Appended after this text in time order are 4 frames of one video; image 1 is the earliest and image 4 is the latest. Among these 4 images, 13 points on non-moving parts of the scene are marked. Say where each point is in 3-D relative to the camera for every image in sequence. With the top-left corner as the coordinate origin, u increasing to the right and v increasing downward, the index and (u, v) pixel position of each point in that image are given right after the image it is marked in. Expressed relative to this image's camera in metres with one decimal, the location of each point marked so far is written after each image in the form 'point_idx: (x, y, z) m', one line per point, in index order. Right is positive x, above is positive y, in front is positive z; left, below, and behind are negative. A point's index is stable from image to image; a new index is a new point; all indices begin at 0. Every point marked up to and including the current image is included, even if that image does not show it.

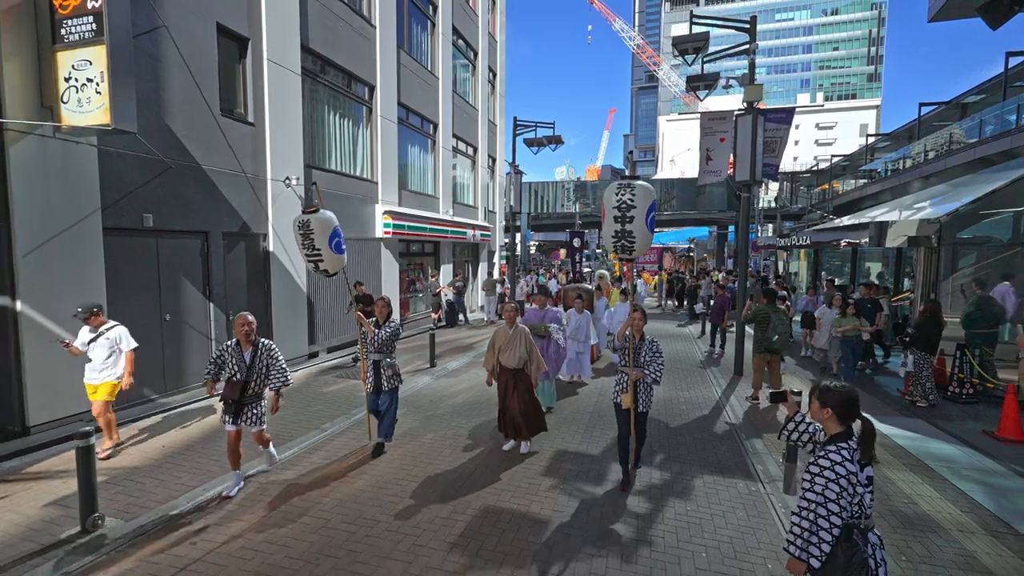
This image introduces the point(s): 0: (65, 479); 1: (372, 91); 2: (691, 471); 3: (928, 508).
0: (-4.3, -1.8, +5.1) m
1: (-3.6, +5.1, +13.6) m
2: (+1.9, -1.9, +5.6) m
3: (+3.8, -2.0, +4.8) m
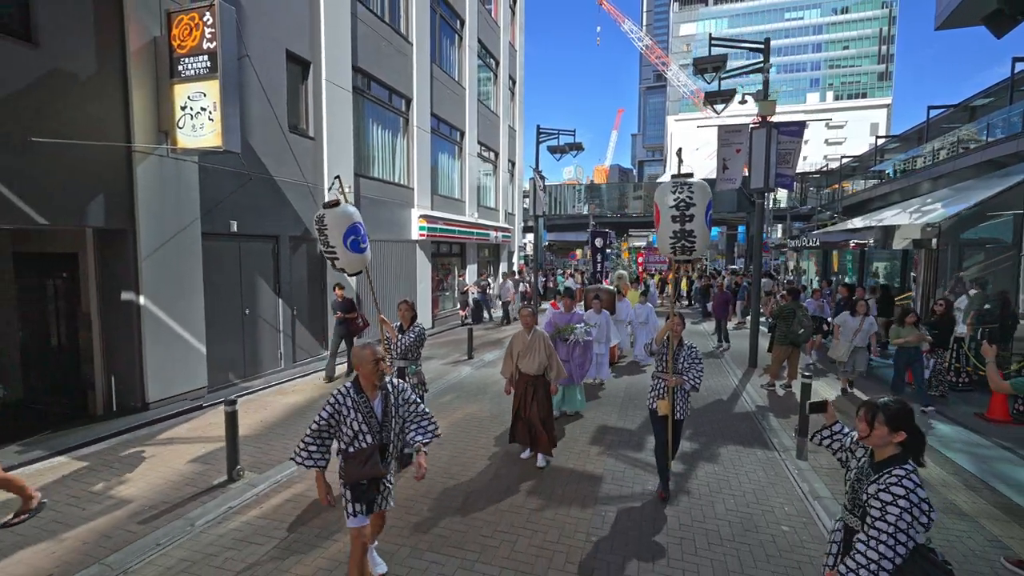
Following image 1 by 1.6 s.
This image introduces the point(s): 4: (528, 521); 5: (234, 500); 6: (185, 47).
0: (-3.7, -1.8, +6.1) m
1: (-2.9, +5.1, +14.6) m
2: (+2.5, -1.9, +6.6) m
3: (+4.4, -2.0, +5.7) m
4: (+0.1, -2.1, +4.6) m
5: (-2.5, -1.9, +4.7) m
6: (-4.2, +3.1, +6.8) m
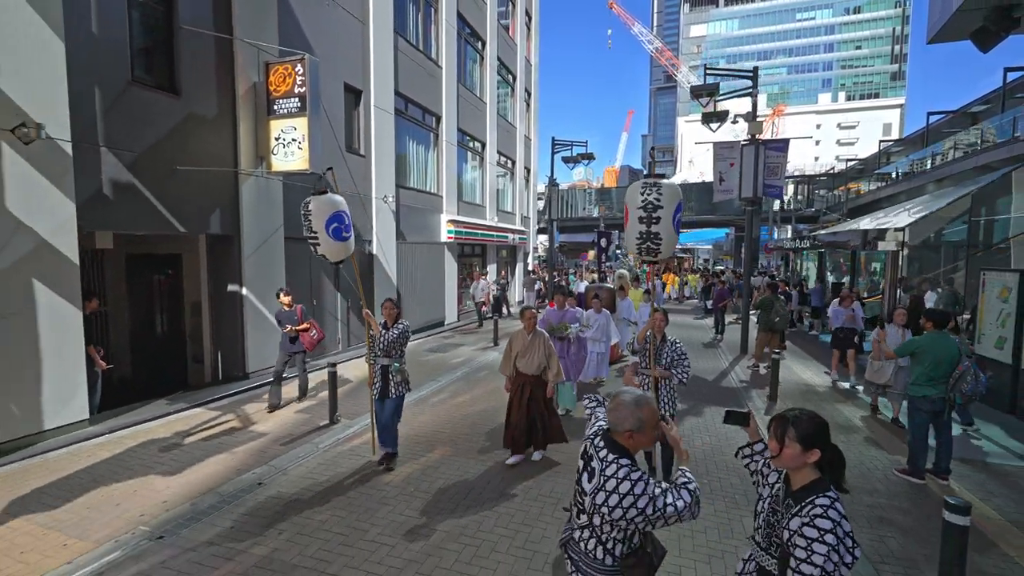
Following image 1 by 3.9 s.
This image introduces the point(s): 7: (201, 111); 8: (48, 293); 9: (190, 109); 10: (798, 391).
0: (-3.3, -1.7, +7.9) m
1: (-2.3, +5.2, +16.4) m
2: (+3.0, -1.8, +8.2) m
3: (+4.8, -1.9, +7.3) m
4: (+0.5, -2.0, +6.3) m
5: (-2.1, -1.8, +6.5) m
6: (-3.8, +3.2, +8.6) m
7: (-4.7, +2.6, +7.9) m
8: (-5.1, -0.1, +5.8) m
9: (-4.7, +2.6, +7.7) m
10: (+5.1, -1.8, +9.3) m
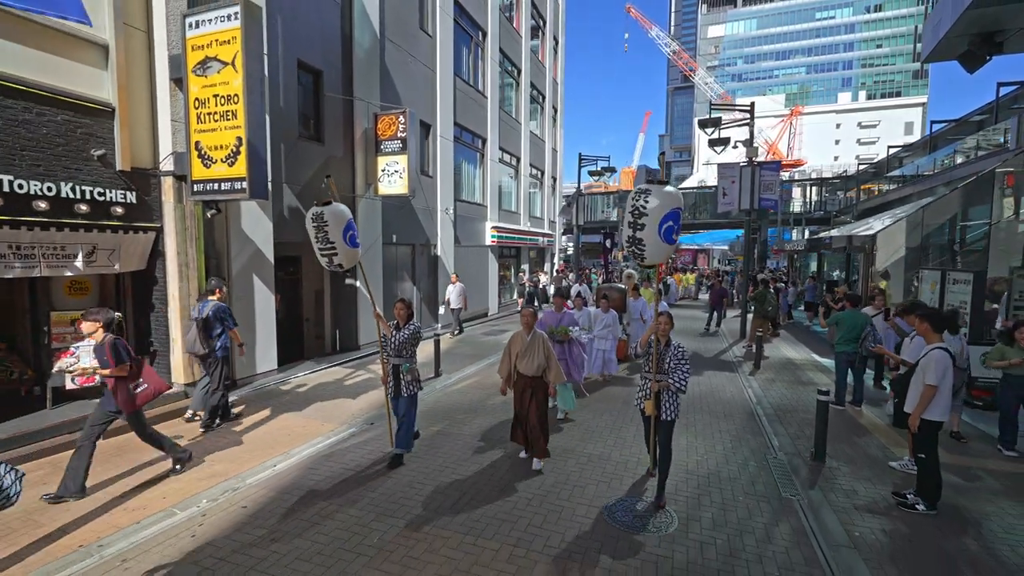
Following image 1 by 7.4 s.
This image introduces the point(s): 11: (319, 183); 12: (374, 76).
0: (-2.3, -1.6, +10.8) m
1: (-1.0, +5.4, +19.2) m
2: (+3.9, -1.7, +10.9) m
3: (+5.8, -1.7, +10.0) m
4: (+1.5, -1.8, +9.1) m
5: (-1.2, -1.7, +9.4) m
6: (-2.8, +3.4, +11.5) m
7: (-3.7, +2.8, +10.8) m
8: (-4.2, +0.1, +8.8) m
9: (-3.7, +2.8, +10.6) m
10: (+6.1, -1.7, +11.9) m
11: (-3.8, +2.1, +10.4) m
12: (-3.1, +4.7, +11.8) m
